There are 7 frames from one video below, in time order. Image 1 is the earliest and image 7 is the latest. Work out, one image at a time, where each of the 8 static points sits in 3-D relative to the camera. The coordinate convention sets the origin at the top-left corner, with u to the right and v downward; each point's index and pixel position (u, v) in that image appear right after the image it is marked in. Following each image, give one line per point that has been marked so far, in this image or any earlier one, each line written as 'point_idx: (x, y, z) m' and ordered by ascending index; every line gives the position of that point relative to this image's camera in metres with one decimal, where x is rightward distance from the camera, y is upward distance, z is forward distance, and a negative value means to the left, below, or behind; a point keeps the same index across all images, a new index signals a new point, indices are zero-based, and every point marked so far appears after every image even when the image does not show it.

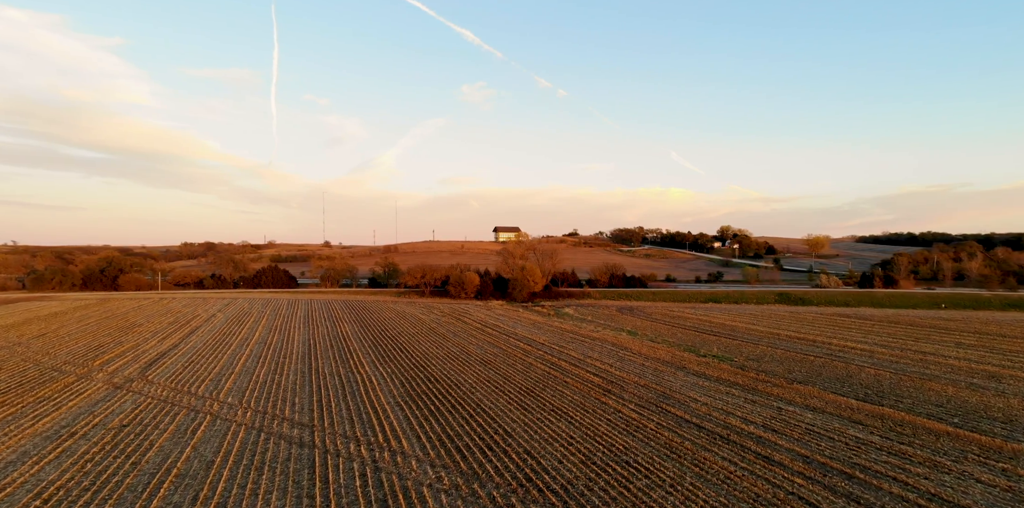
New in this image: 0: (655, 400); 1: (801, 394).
0: (+5.2, -5.3, +18.6) m
1: (+10.6, -5.2, +18.9) m
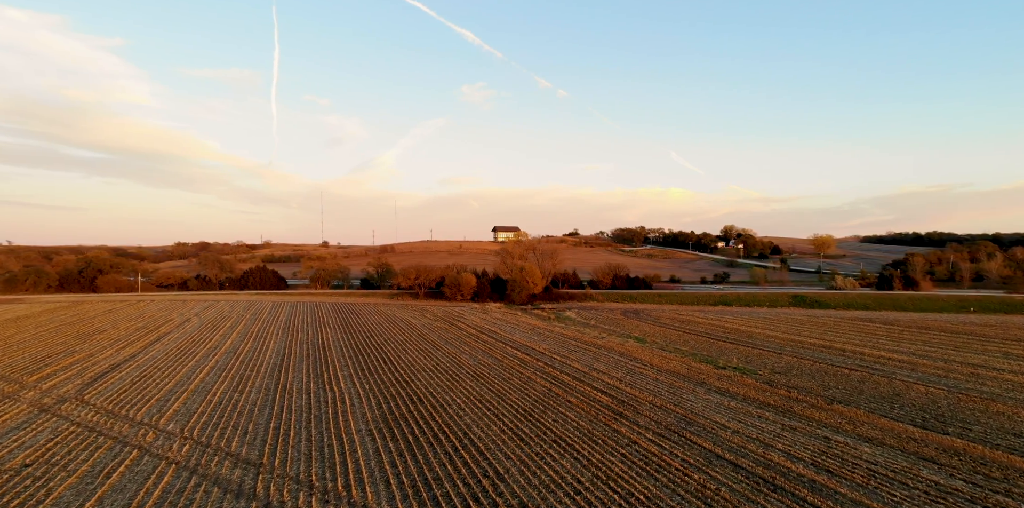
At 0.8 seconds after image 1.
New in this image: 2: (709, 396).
0: (+5.0, -5.2, +15.7) m
1: (+10.4, -5.1, +16.0) m
2: (+7.2, -5.2, +18.9) m
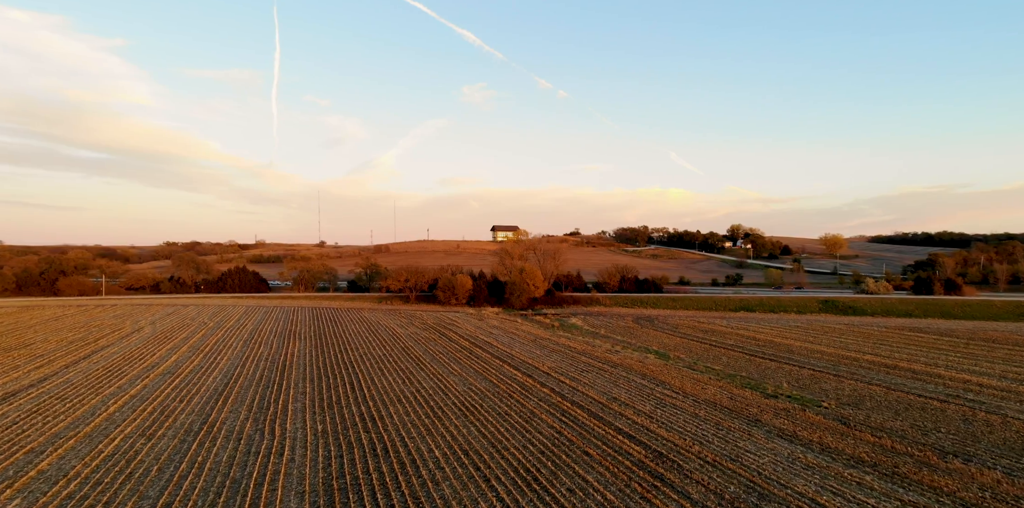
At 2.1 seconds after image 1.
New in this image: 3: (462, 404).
0: (+4.9, -5.2, +10.9) m
1: (+10.4, -5.1, +11.2) m
2: (+7.2, -5.2, +14.1) m
3: (-1.8, -5.3, +18.4) m
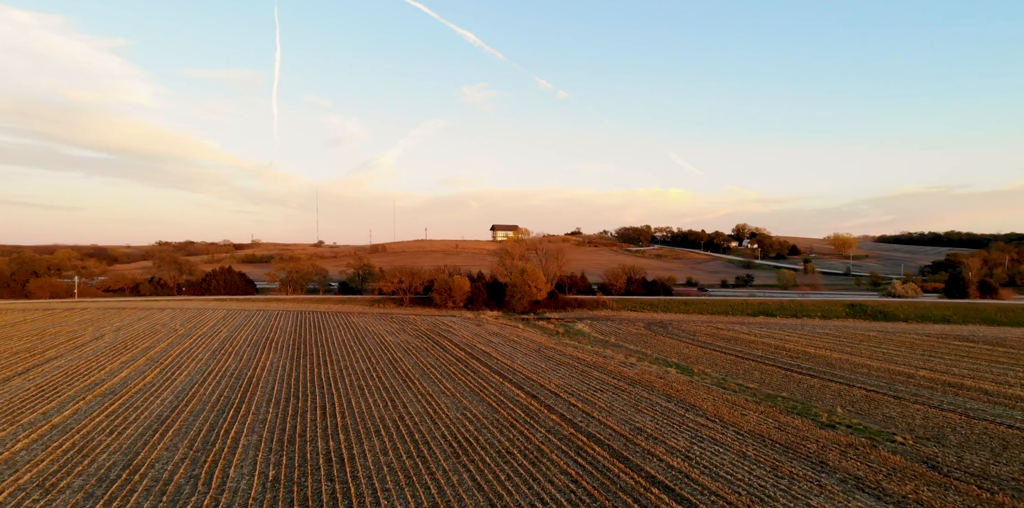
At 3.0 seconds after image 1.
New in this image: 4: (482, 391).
0: (+5.0, -5.2, +7.6) m
1: (+10.4, -5.1, +7.9) m
2: (+7.2, -5.2, +10.8) m
3: (-1.7, -5.3, +15.1) m
4: (-1.2, -5.3, +19.8) m
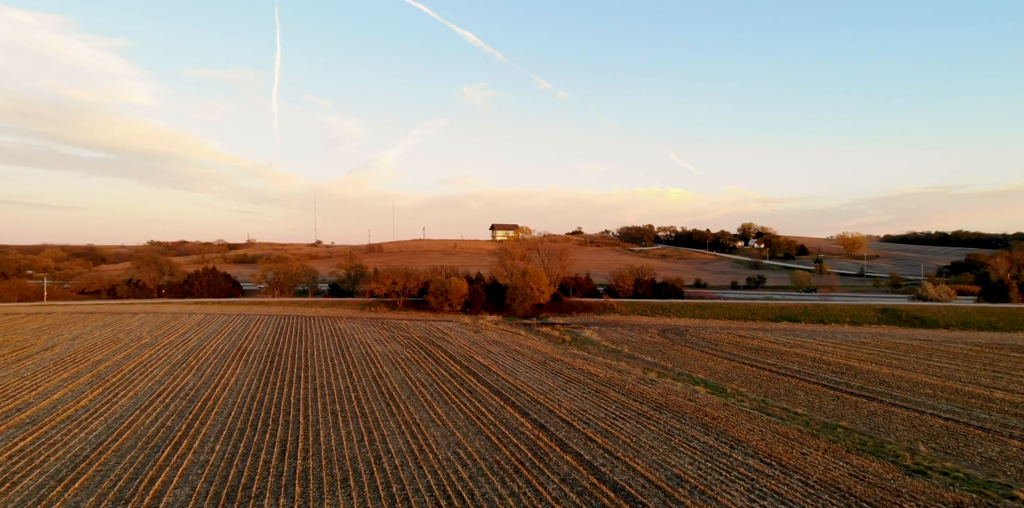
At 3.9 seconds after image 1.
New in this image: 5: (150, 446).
0: (+5.1, -5.2, +4.2) m
1: (+10.6, -5.1, +4.6) m
2: (+7.3, -5.2, +7.5) m
3: (-1.6, -5.3, +11.8) m
4: (-1.1, -5.3, +16.5) m
5: (-10.0, -5.3, +14.3) m
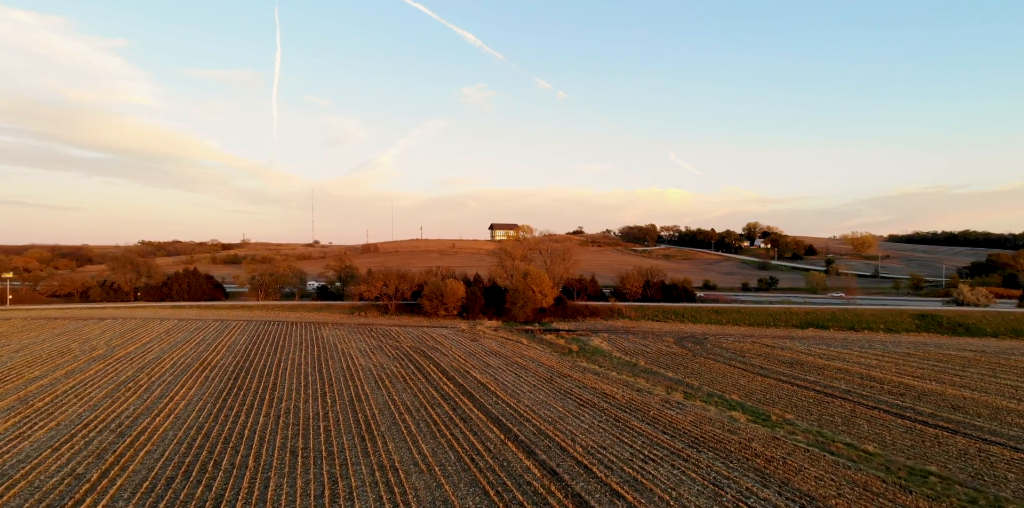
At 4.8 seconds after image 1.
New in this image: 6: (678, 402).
0: (+5.2, -5.2, +0.9) m
1: (+10.7, -5.1, +1.3) m
2: (+7.4, -5.2, +4.2) m
3: (-1.5, -5.3, +8.5) m
4: (-1.0, -5.3, +13.2) m
5: (-10.0, -5.3, +11.0) m
6: (+6.0, -5.3, +18.9) m
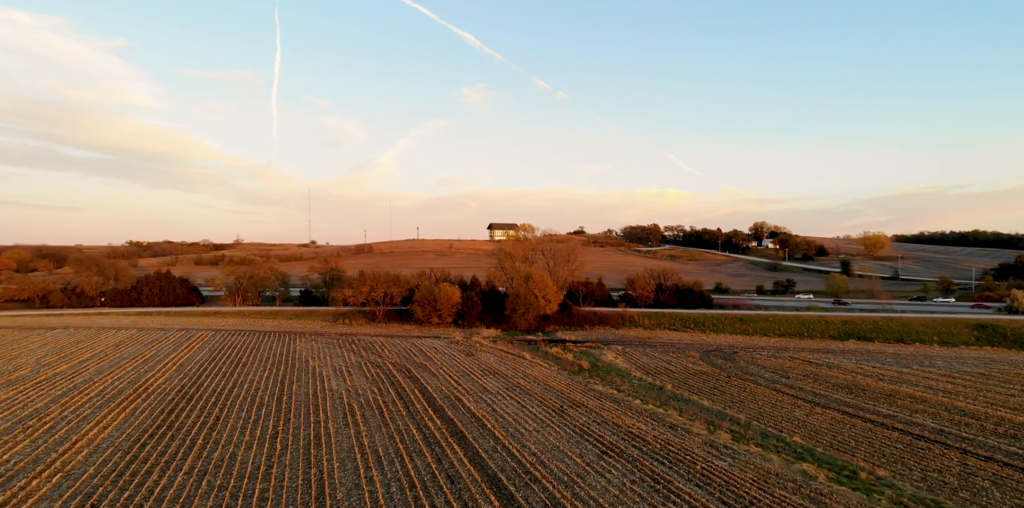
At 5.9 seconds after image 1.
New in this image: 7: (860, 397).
0: (+5.3, -5.3, -3.2) m
1: (+10.8, -5.2, -2.9) m
2: (+7.5, -5.3, 0.0) m
3: (-1.4, -5.4, +4.3) m
4: (-0.9, -5.4, +9.0) m
5: (-9.9, -5.4, +6.8) m
6: (+6.1, -5.4, +14.7) m
7: (+13.0, -5.3, +19.2) m
